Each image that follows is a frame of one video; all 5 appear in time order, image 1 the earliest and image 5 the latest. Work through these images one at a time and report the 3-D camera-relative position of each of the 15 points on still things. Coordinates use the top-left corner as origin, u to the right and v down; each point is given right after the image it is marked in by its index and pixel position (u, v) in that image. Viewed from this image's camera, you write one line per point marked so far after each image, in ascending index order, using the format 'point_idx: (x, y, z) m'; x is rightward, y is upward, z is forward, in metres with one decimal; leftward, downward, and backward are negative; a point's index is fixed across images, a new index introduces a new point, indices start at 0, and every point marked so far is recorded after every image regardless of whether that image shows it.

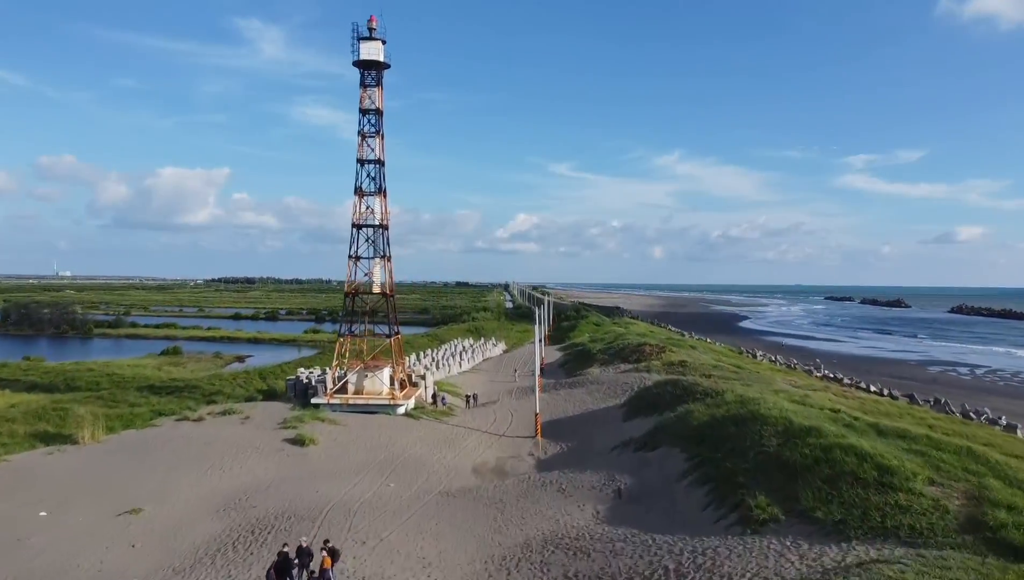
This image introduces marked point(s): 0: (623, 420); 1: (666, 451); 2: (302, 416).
0: (+3.0, -3.5, +17.0) m
1: (+3.2, -3.3, +13.0) m
2: (-6.0, -3.6, +17.9) m
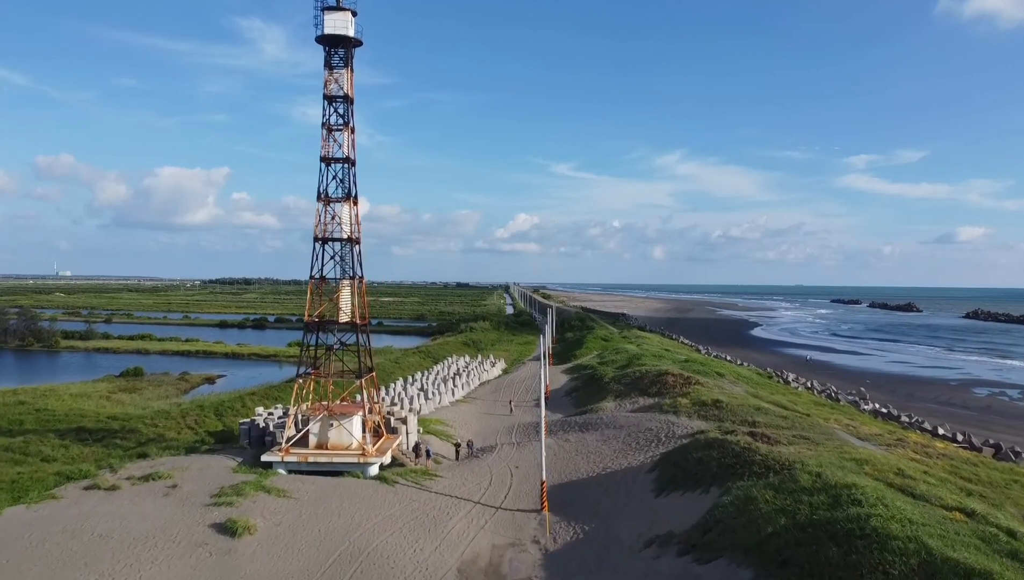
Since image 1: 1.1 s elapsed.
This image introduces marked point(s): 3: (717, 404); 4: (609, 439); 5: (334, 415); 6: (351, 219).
0: (+3.0, -4.3, +13.2) m
1: (+3.2, -4.1, +9.2) m
2: (-6.0, -4.3, +14.1) m
3: (+6.1, -3.4, +18.9) m
4: (+2.8, -4.3, +18.2) m
5: (-4.5, -3.2, +16.0) m
6: (-4.3, +1.9, +16.9) m
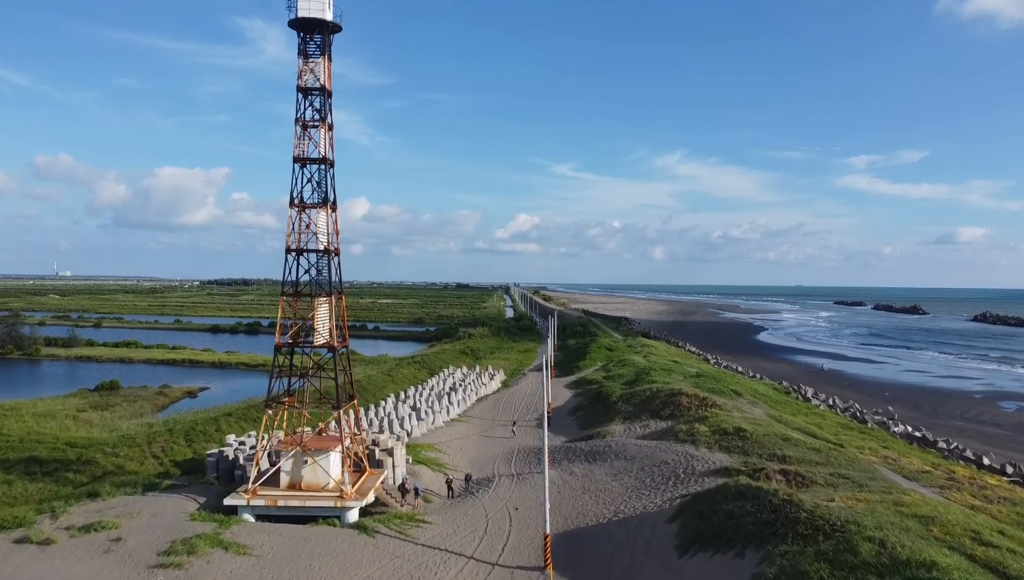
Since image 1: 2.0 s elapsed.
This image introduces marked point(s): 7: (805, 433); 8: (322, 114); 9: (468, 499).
0: (+3.0, -4.7, +11.3) m
1: (+3.1, -4.5, +7.2) m
2: (-6.0, -4.7, +12.1) m
3: (+6.1, -3.8, +17.0) m
4: (+2.8, -4.7, +16.3) m
5: (-4.6, -3.6, +14.0) m
6: (-4.3, +1.5, +14.9) m
7: (+8.4, -4.1, +18.1) m
8: (-4.4, +4.1, +14.5) m
9: (-1.1, -5.2, +15.6) m
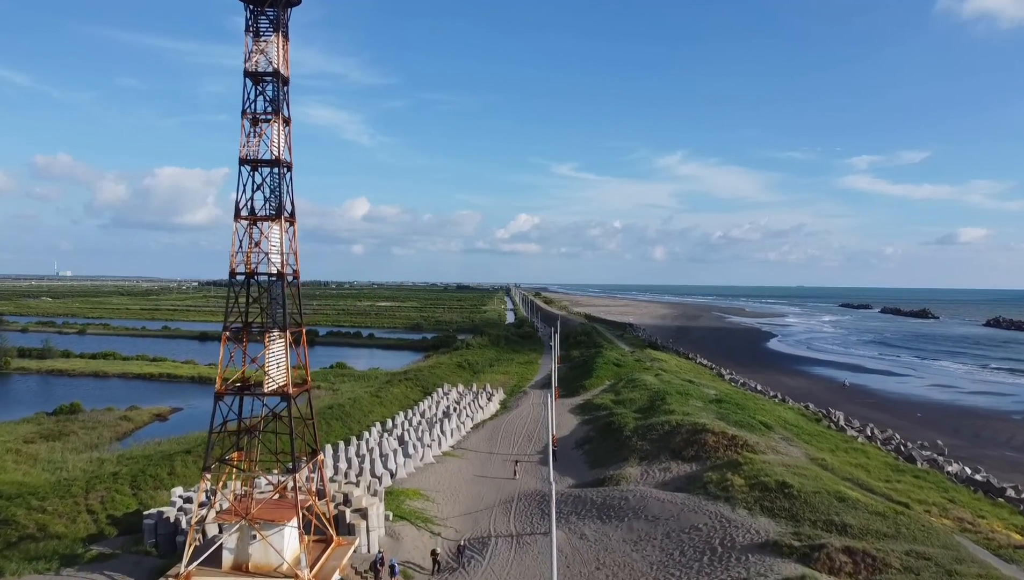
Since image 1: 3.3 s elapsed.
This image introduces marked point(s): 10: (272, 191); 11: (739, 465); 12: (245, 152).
0: (+3.0, -5.3, +8.5) m
1: (+3.1, -5.1, +4.4) m
2: (-6.0, -5.3, +9.4) m
3: (+6.1, -4.5, +14.2) m
4: (+2.7, -5.4, +13.5) m
5: (-4.6, -4.2, +11.3) m
6: (-4.4, +0.9, +12.1) m
7: (+8.4, -4.7, +15.3) m
8: (-4.4, +3.5, +11.8) m
9: (-1.1, -5.8, +12.8) m
10: (-4.5, +1.9, +11.8) m
11: (+5.8, -4.5, +16.2) m
12: (-5.0, +2.6, +11.8) m
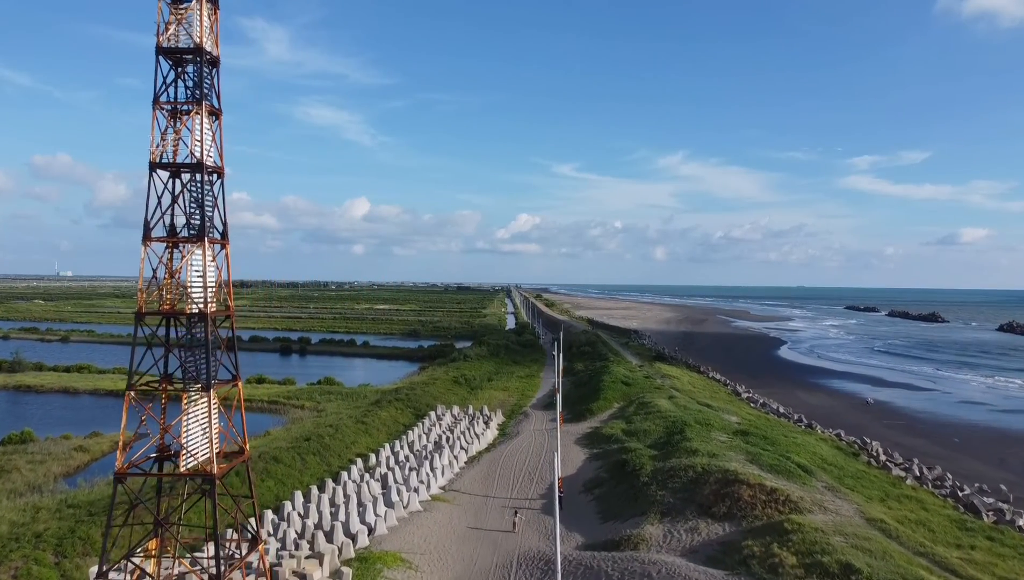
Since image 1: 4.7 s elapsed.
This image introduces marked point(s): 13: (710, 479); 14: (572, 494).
0: (+2.9, -5.9, +5.7) m
1: (+3.1, -5.7, +1.7) m
2: (-6.1, -6.0, +6.6) m
3: (+6.1, -5.1, +11.4) m
4: (+2.7, -6.0, +10.7) m
5: (-4.6, -4.9, +8.5) m
6: (-4.4, +0.2, +9.3) m
7: (+8.4, -5.4, +12.5) m
8: (-4.4, +2.8, +9.0) m
9: (-1.2, -6.4, +10.0) m
10: (-4.5, +1.2, +9.0) m
11: (+5.8, -5.1, +13.4) m
12: (-5.0, +2.0, +9.0) m
13: (+5.2, -5.0, +16.4) m
14: (+1.8, -6.2, +19.2) m
